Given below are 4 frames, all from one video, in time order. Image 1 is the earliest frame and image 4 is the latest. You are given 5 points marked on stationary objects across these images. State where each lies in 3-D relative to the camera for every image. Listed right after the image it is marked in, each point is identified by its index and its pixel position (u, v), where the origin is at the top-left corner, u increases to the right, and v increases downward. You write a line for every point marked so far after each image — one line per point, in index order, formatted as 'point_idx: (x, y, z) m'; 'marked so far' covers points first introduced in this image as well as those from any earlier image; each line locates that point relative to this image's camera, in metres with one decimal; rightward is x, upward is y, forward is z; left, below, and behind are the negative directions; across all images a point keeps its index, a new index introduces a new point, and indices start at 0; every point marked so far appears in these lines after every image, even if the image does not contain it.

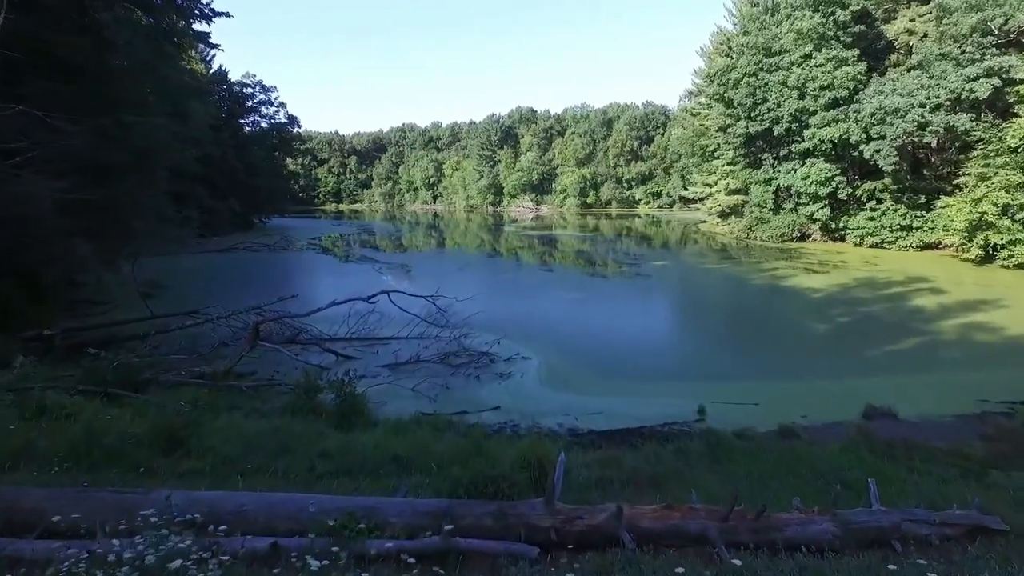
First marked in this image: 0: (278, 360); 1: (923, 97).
0: (-3.1, -1.0, +8.0) m
1: (+12.8, +5.9, +18.6) m
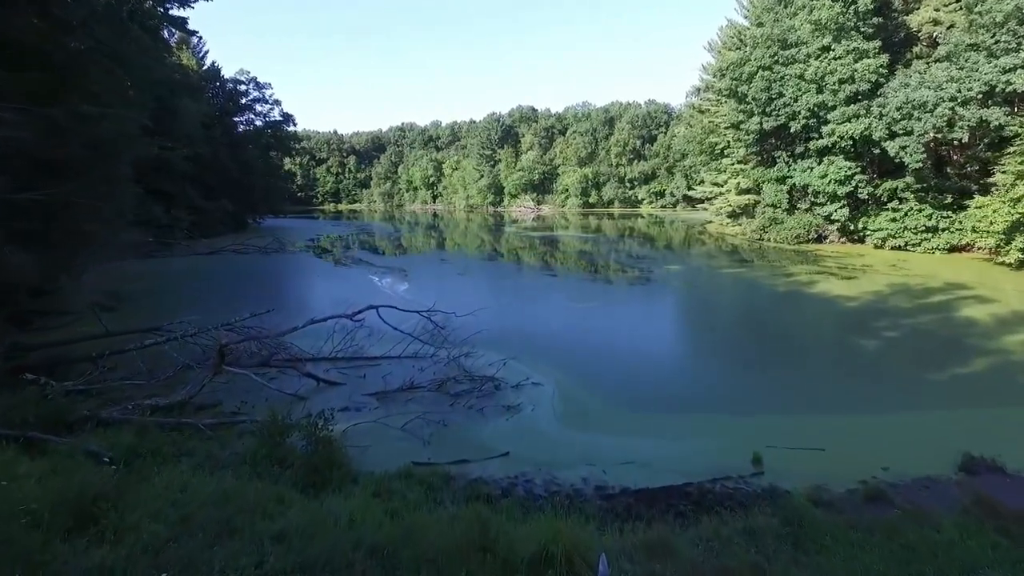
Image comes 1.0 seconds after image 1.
0: (-3.0, -1.1, +6.8) m
1: (+12.9, +5.8, +17.4) m
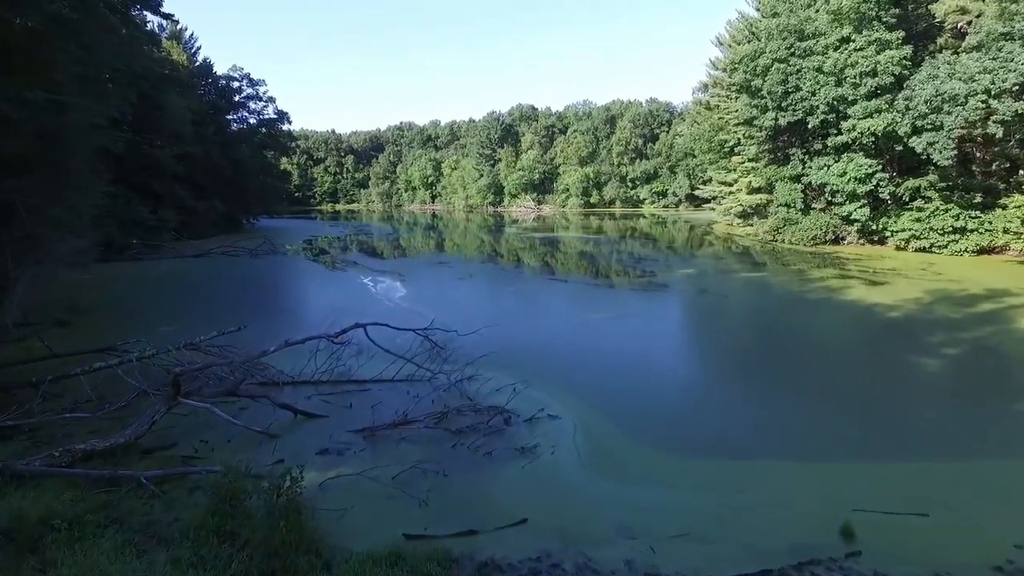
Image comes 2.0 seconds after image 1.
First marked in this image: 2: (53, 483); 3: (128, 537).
0: (-2.9, -1.3, +5.7) m
1: (+13.0, +5.6, +16.3) m
2: (-3.3, -1.4, +4.3) m
3: (-2.4, -1.6, +3.7) m
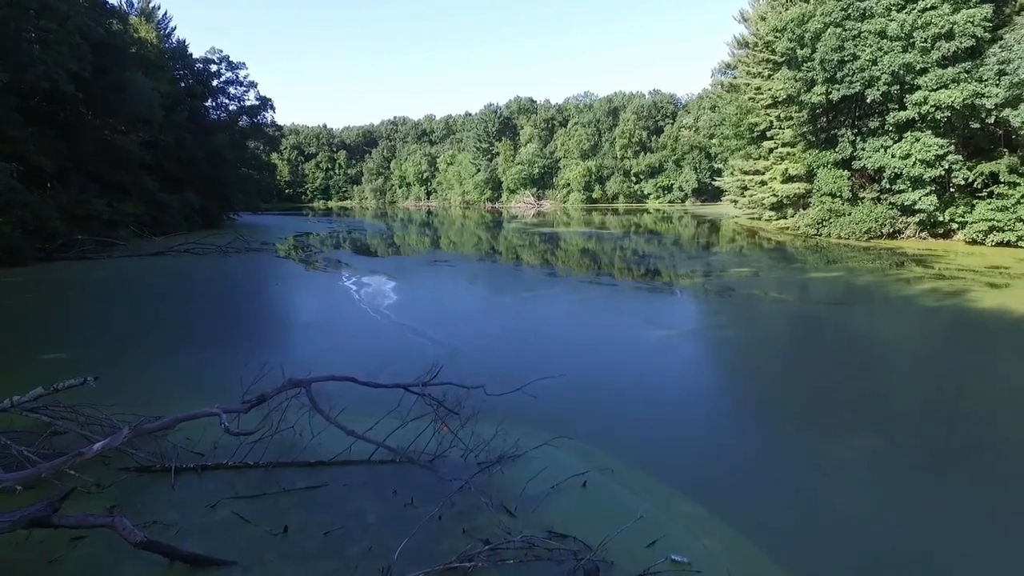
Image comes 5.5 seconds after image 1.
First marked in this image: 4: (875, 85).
0: (-2.5, -1.4, +2.7) m
1: (+13.3, +5.6, +13.5) m
2: (-2.8, -1.5, +1.3) m
3: (-1.9, -1.7, +0.7) m
4: (+10.8, +6.0, +17.8) m
